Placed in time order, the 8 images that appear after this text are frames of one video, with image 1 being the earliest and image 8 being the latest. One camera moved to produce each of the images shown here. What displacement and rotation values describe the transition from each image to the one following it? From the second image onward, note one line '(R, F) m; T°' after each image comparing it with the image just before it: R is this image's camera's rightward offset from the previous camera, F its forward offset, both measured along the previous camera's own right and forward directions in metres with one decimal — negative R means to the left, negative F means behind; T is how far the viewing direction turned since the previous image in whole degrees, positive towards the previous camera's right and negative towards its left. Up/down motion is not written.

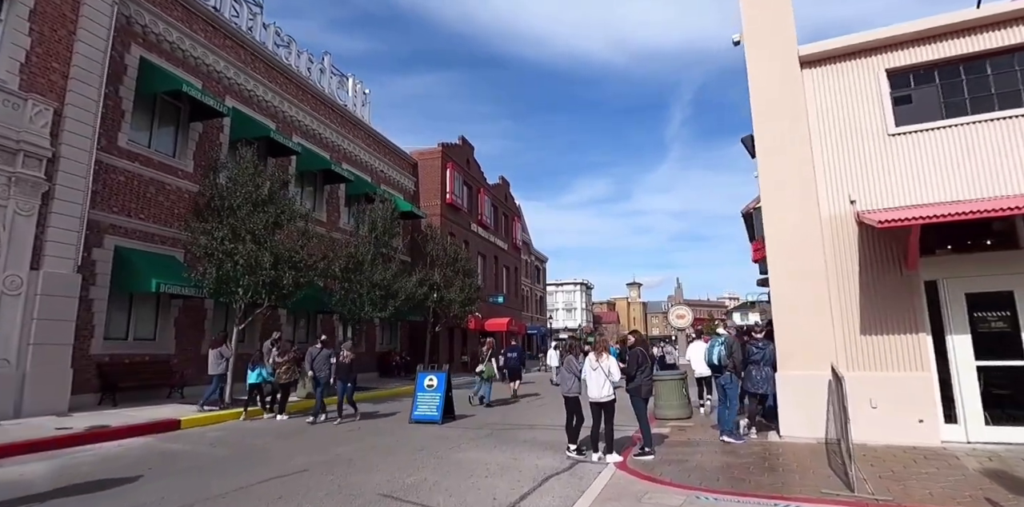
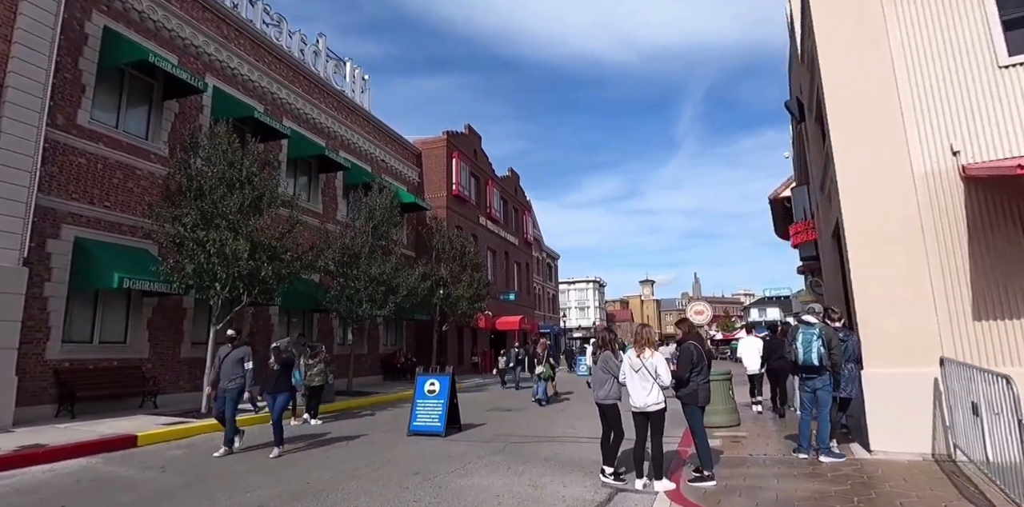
(0.0, +1.8) m; -1°
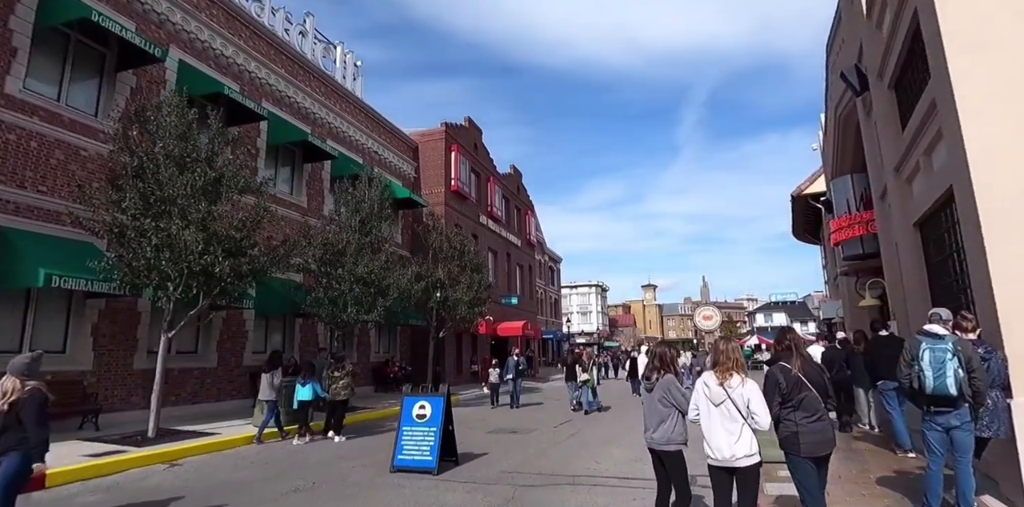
(-0.1, +2.0) m; 0°
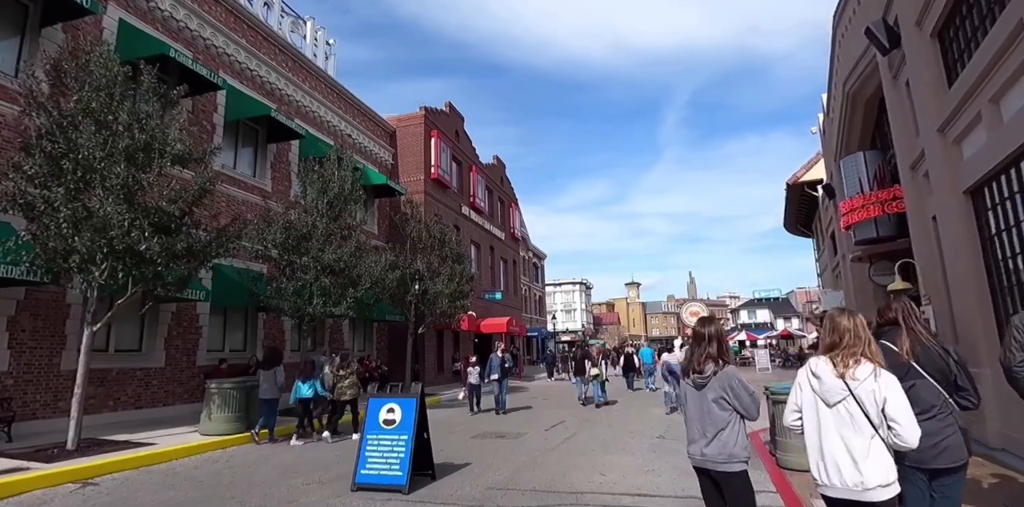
(-0.1, +1.4) m; +2°
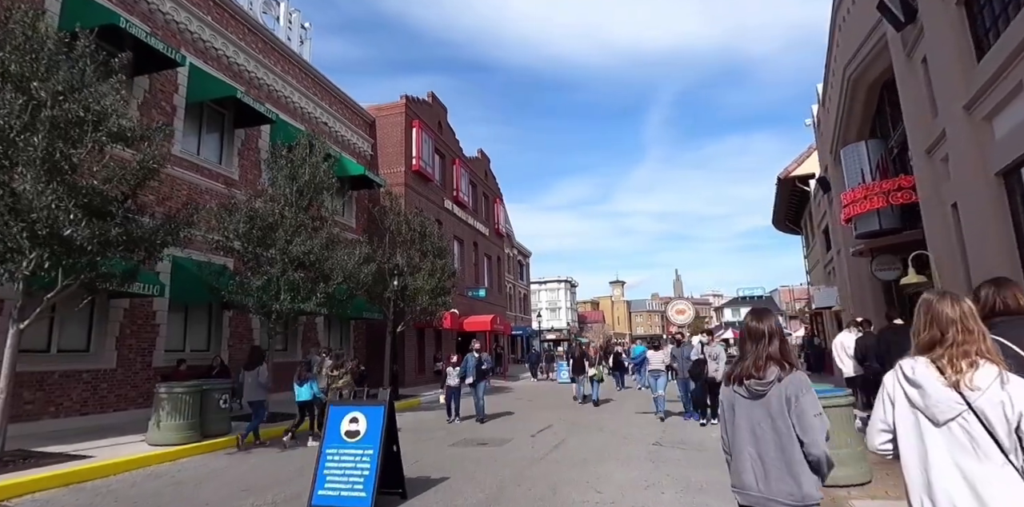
(0.0, +0.9) m; +2°
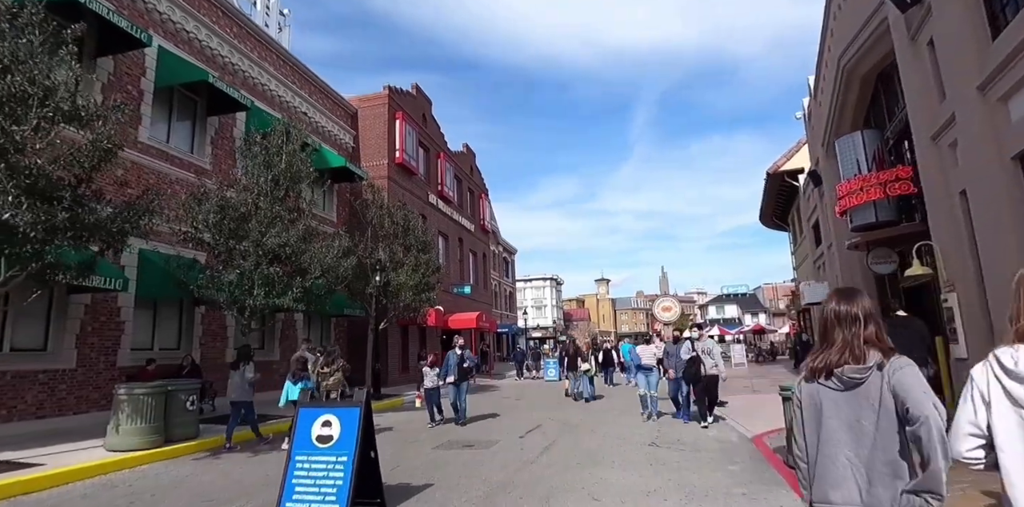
(0.0, +0.5) m; +2°
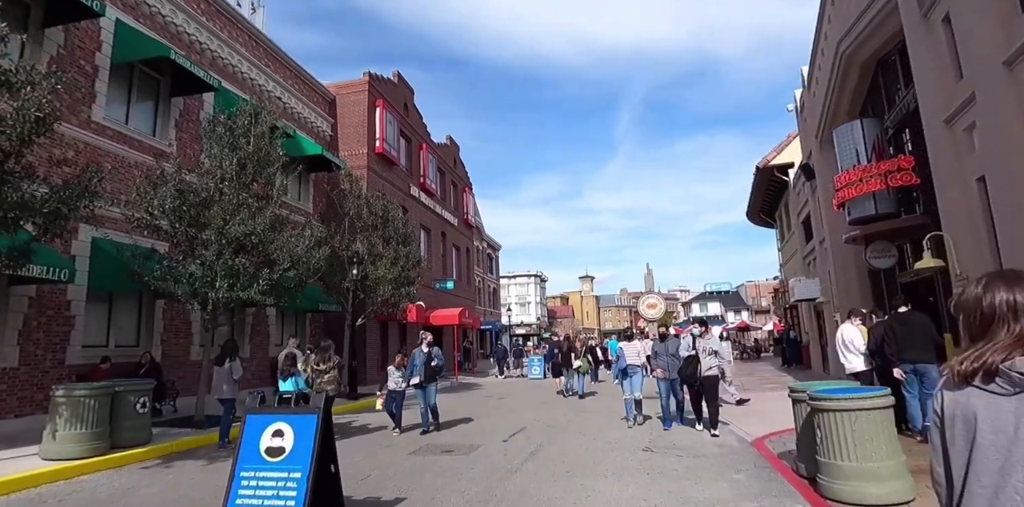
(0.0, +0.7) m; +2°
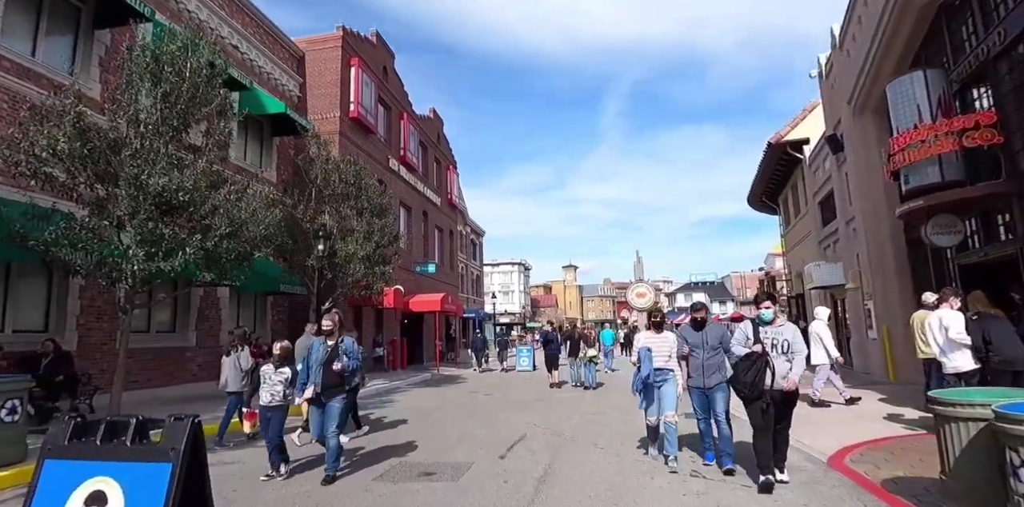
(-0.2, +2.1) m; +2°
